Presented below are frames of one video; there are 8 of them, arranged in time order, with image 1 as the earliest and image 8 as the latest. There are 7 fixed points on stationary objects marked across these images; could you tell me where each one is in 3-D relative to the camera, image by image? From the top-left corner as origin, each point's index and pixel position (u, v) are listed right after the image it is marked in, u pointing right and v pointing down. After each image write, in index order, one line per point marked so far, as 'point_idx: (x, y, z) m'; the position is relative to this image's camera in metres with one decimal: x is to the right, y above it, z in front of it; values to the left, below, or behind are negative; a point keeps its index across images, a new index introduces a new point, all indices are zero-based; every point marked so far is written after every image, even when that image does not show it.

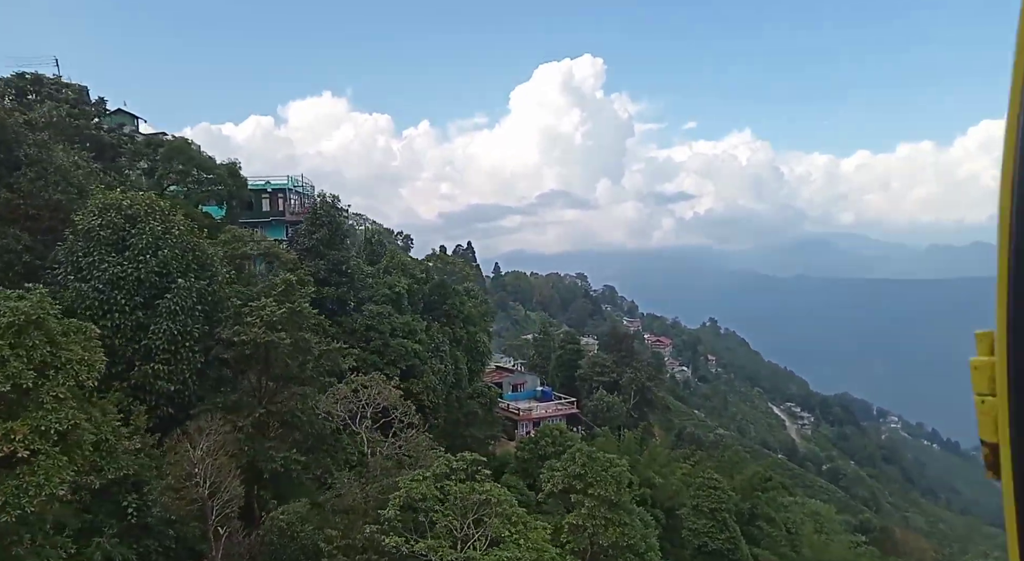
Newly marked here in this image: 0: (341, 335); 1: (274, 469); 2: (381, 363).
0: (-4.6, -1.5, +18.7) m
1: (-4.0, -3.0, +11.3) m
2: (-3.5, -2.2, +18.5) m
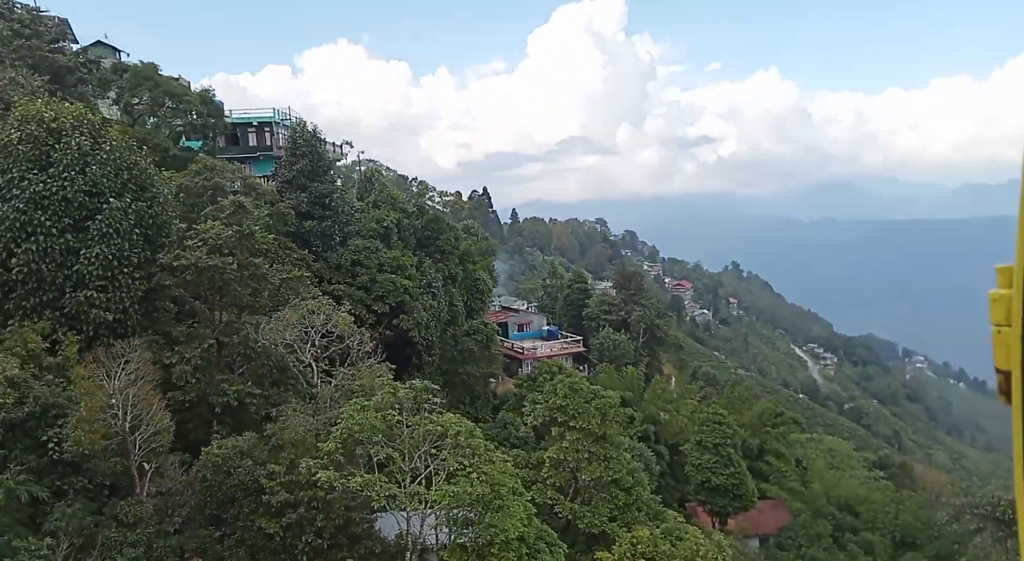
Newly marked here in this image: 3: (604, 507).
0: (-4.8, +0.2, +17.9) m
1: (-4.4, -1.8, +10.6) m
2: (-3.7, -0.5, +17.7) m
3: (+1.4, -3.5, +10.8) m
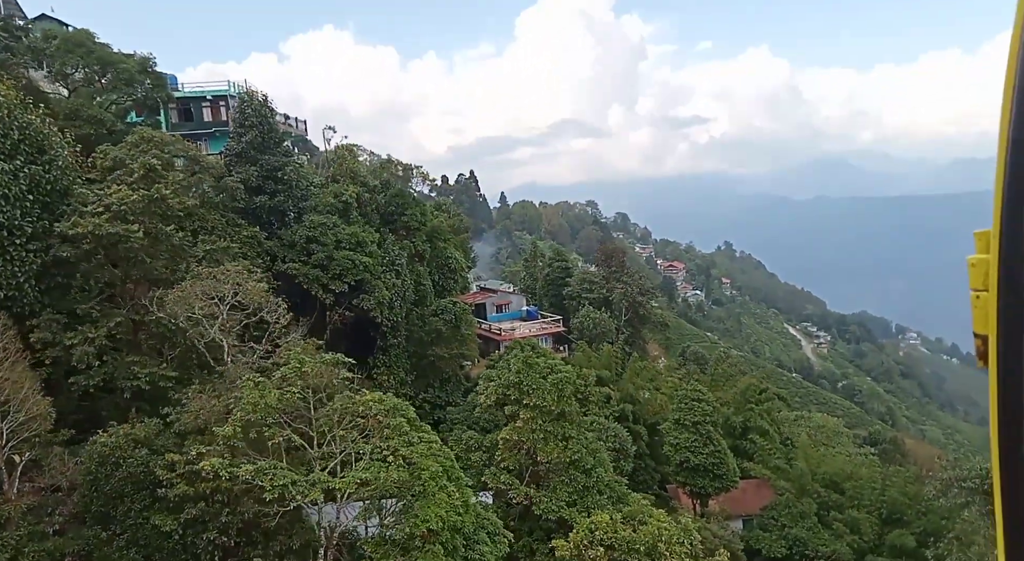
0: (-5.6, +0.7, +16.9) m
1: (-5.2, -1.5, +9.7) m
2: (-4.5, +0.1, +16.8) m
3: (+0.7, -3.0, +10.0) m
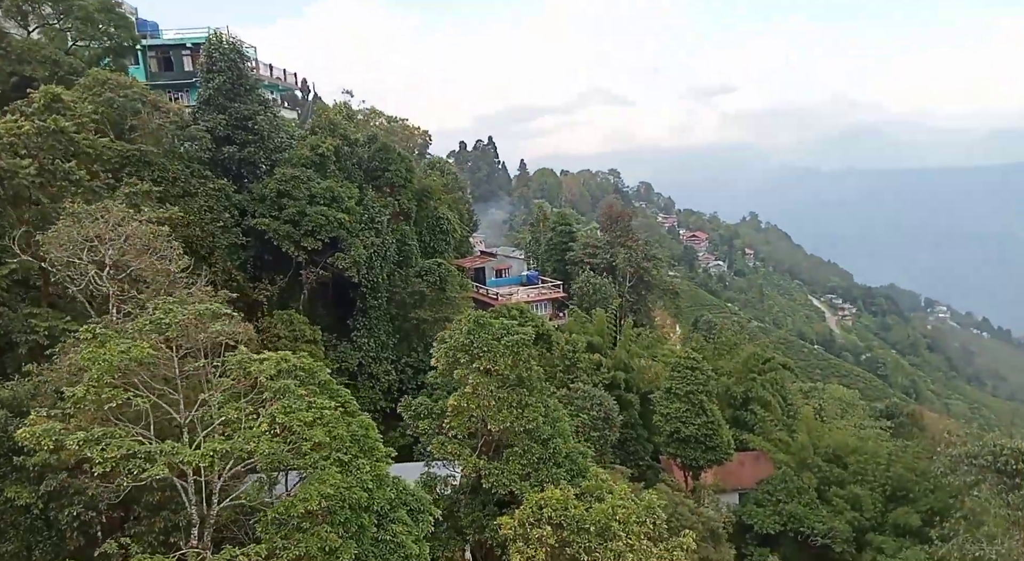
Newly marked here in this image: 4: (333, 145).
0: (-6.1, +1.7, +16.0) m
1: (-5.8, -0.8, +8.9) m
2: (-4.9, +1.0, +15.9) m
3: (0.0, -2.4, +9.1) m
4: (-4.6, +3.5, +17.9) m
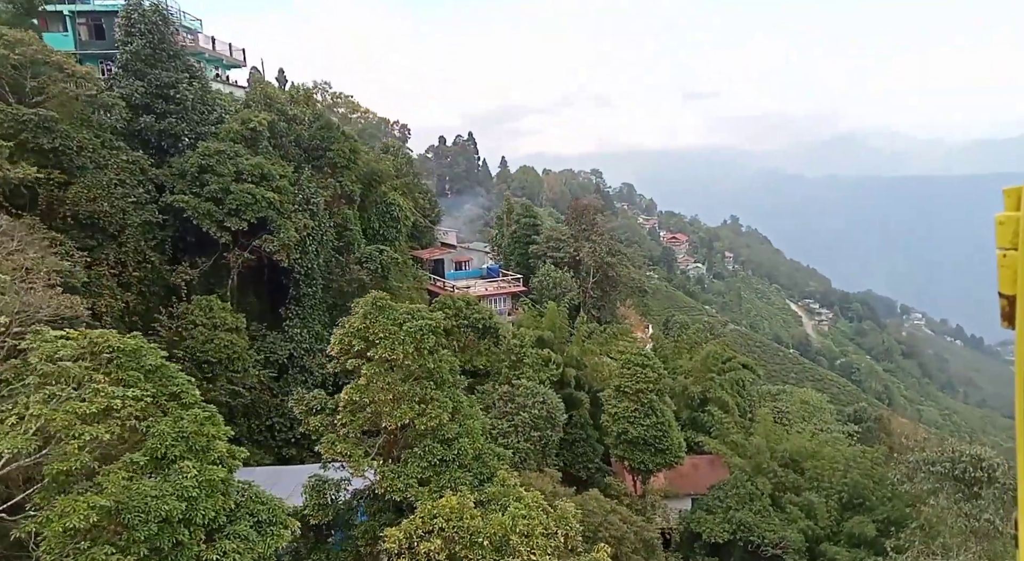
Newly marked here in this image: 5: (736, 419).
0: (-7.3, +2.1, +14.8) m
1: (-7.0, -0.4, +7.7) m
2: (-6.2, +1.4, +14.7) m
3: (-1.2, -2.2, +8.0) m
4: (-5.9, +3.8, +16.7) m
5: (+6.4, -3.9, +19.8) m
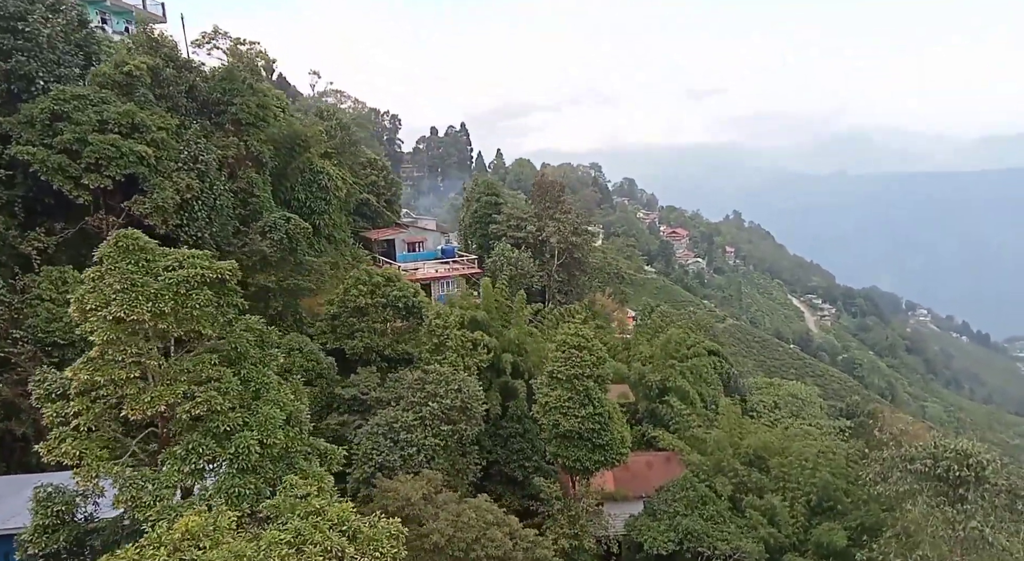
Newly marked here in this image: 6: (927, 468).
0: (-9.0, +2.7, +12.6) m
1: (-8.7, +0.1, +5.5) m
2: (-7.9, +2.0, +12.5) m
3: (-2.9, -1.6, +5.9) m
4: (-7.6, +4.4, +14.5) m
5: (+4.7, -3.3, +17.6) m
6: (+6.8, -3.1, +11.5) m
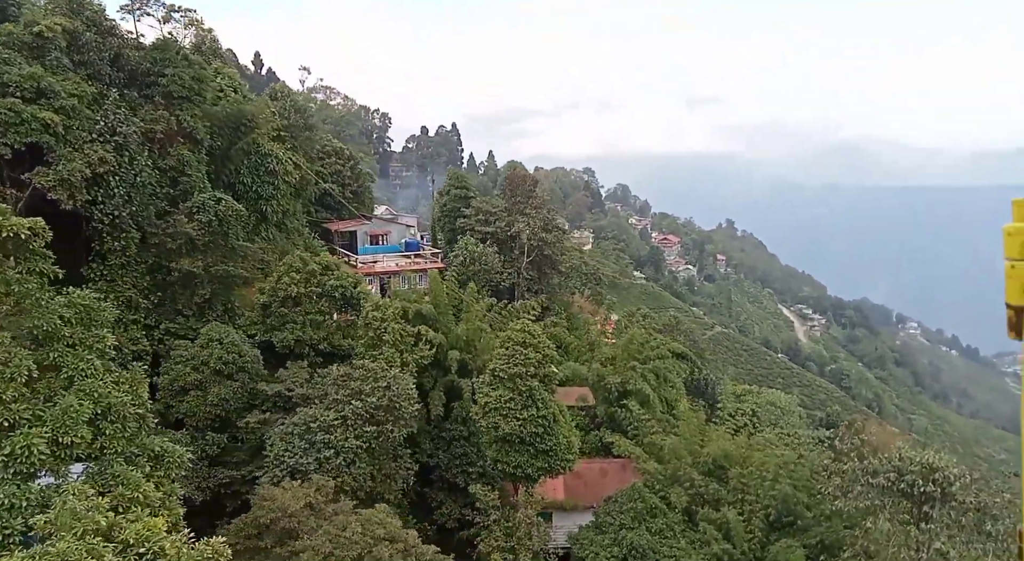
0: (-10.0, +3.1, +11.4) m
1: (-9.7, +0.6, +4.3) m
2: (-8.9, +2.4, +11.4) m
3: (-3.9, -1.3, +4.7) m
4: (-8.6, +4.8, +13.4) m
5: (+3.5, -3.2, +16.6) m
6: (+5.7, -3.0, +10.5) m
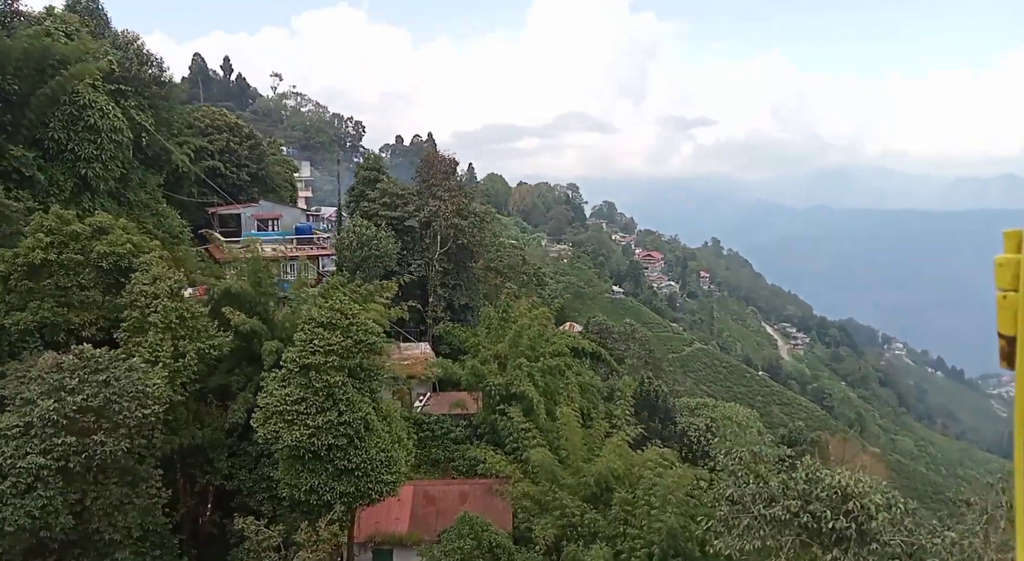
0: (-12.8, +3.8, +8.1) m
1: (-12.3, +1.4, +0.9) m
2: (-11.7, +3.0, +8.0) m
3: (-6.5, -0.5, +1.4) m
4: (-11.3, +5.4, +10.1) m
5: (+0.6, -2.8, +13.3) m
6: (+2.9, -2.5, +7.3) m
